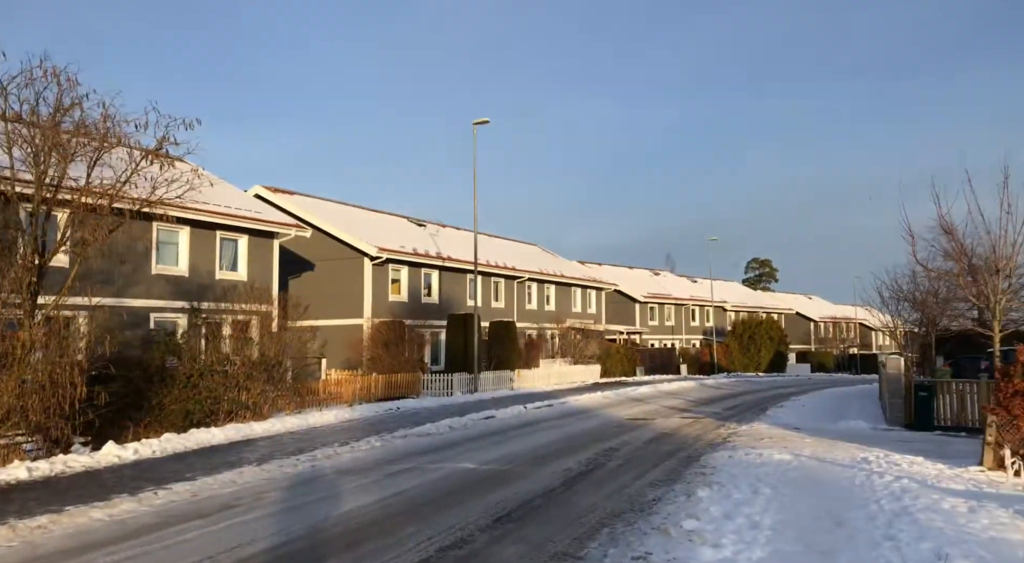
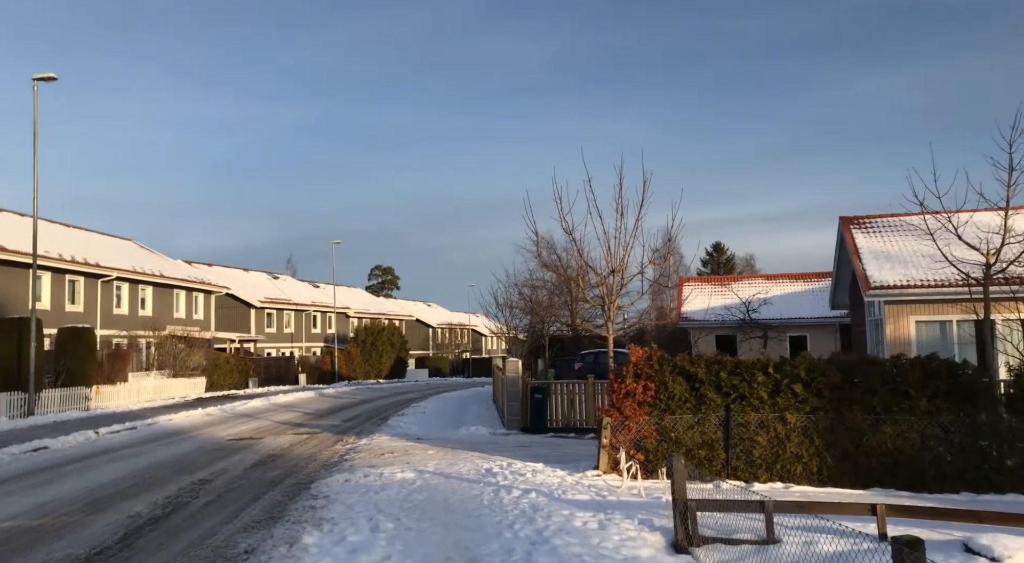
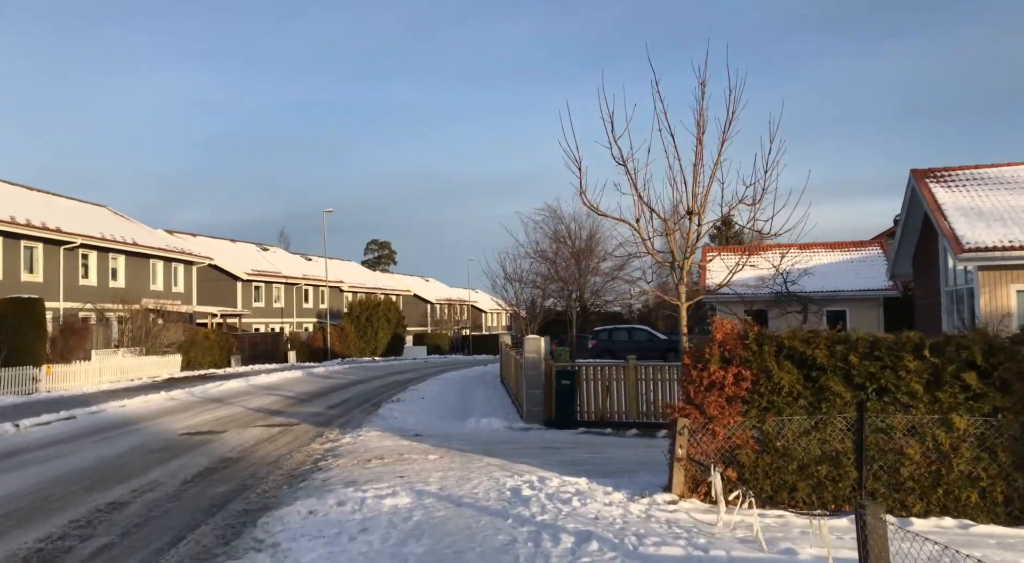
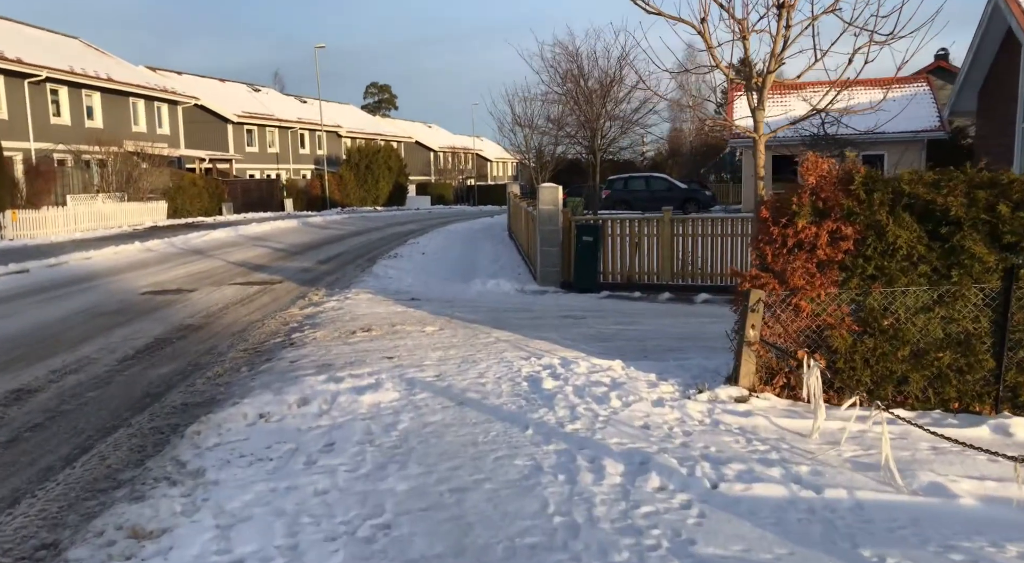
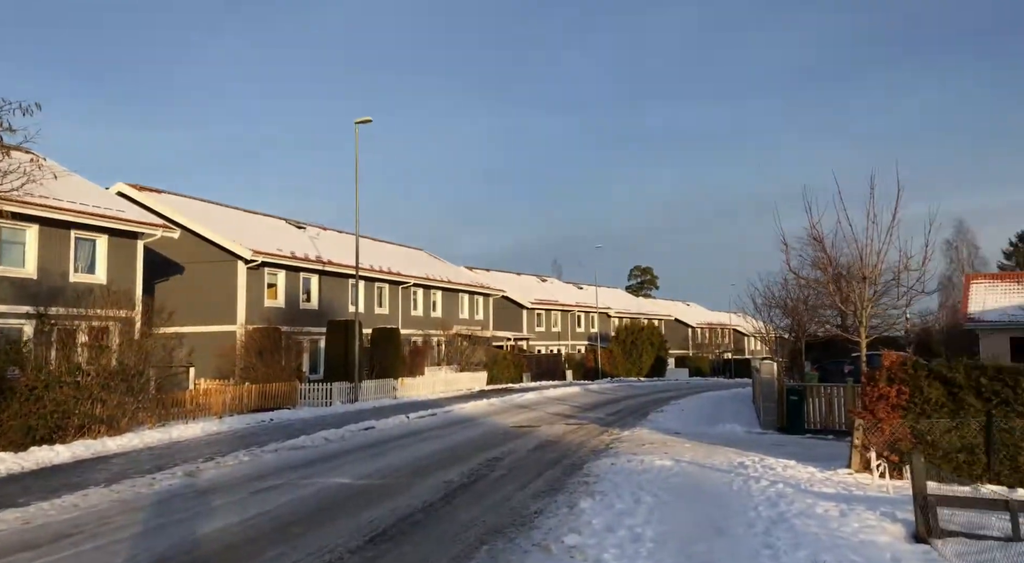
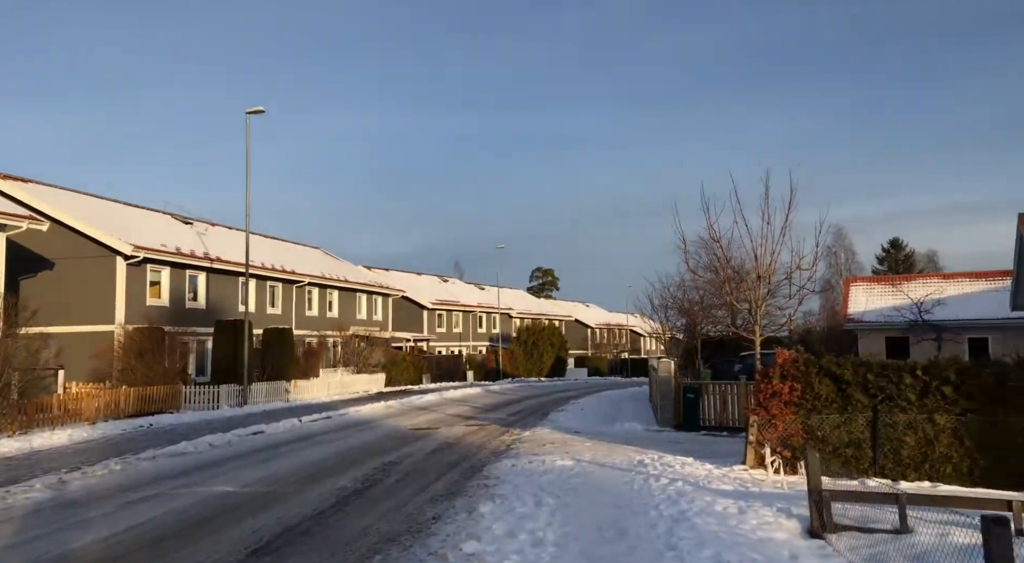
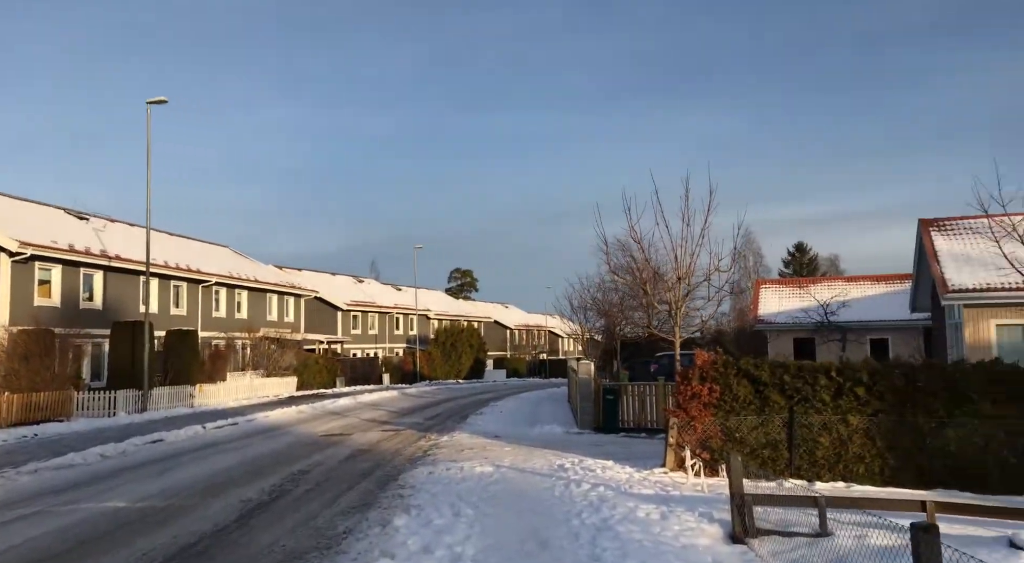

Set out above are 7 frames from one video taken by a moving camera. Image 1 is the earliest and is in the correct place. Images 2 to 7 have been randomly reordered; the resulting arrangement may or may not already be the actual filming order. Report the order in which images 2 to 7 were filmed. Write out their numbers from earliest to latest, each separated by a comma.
5, 6, 7, 2, 3, 4
